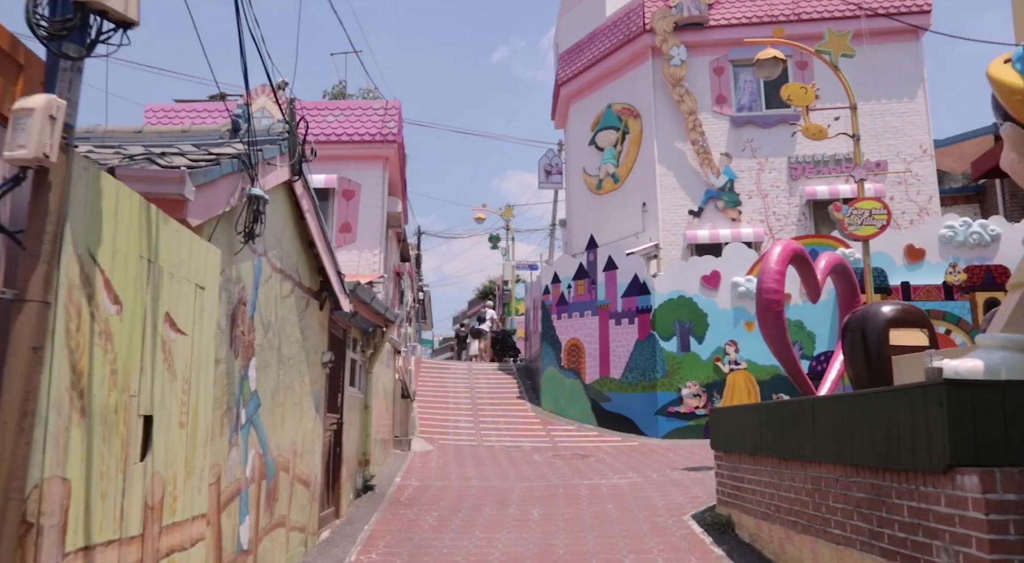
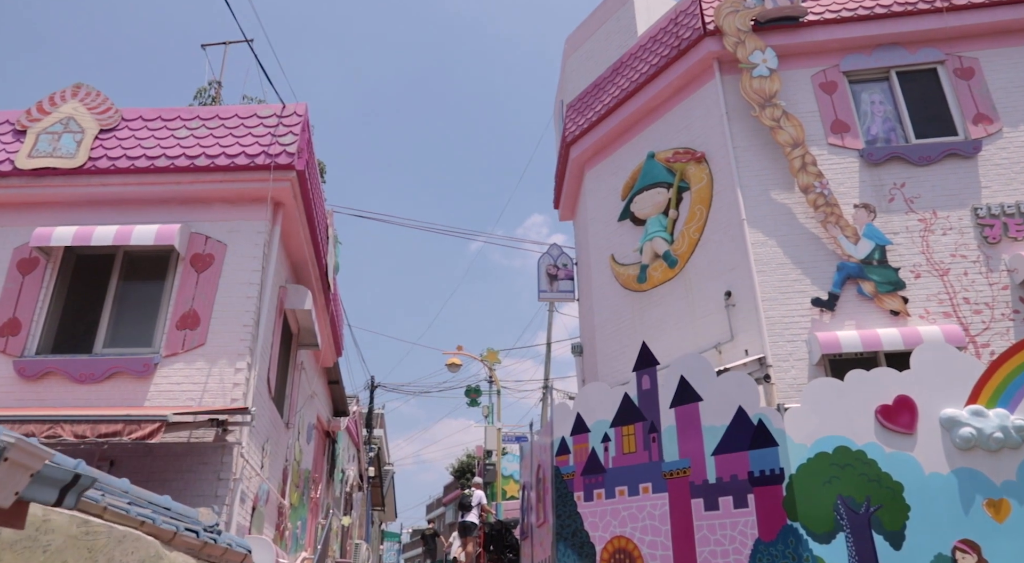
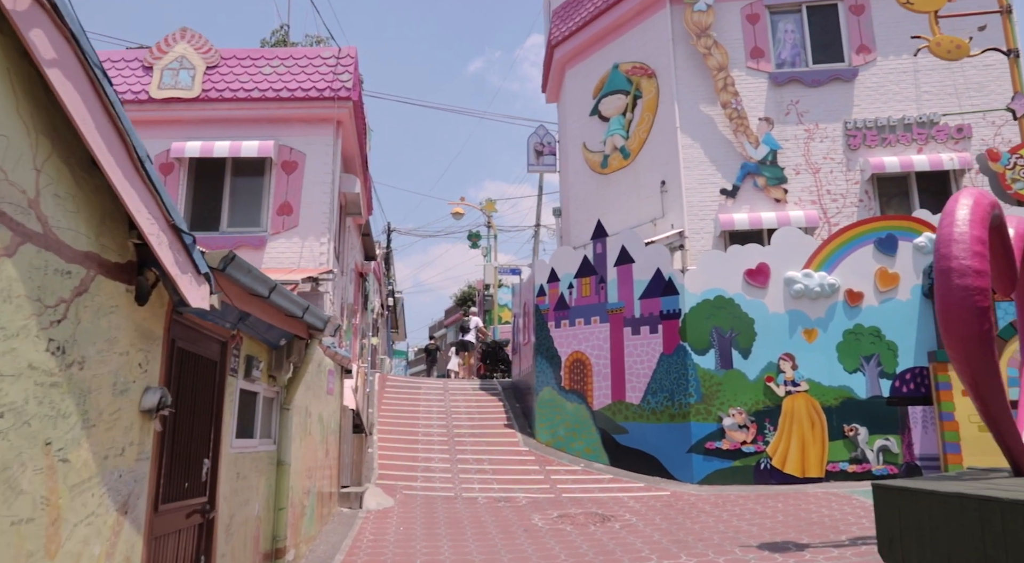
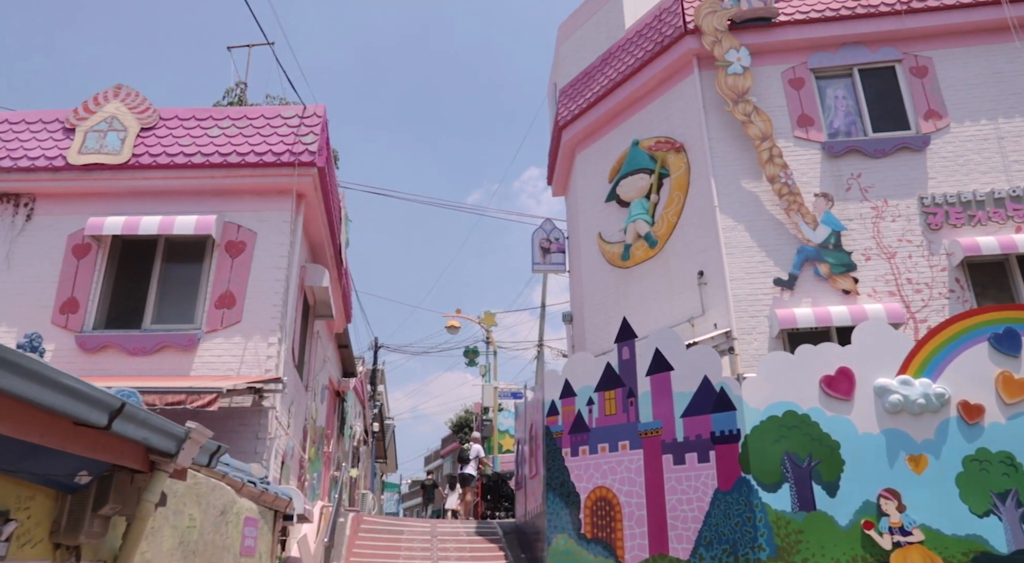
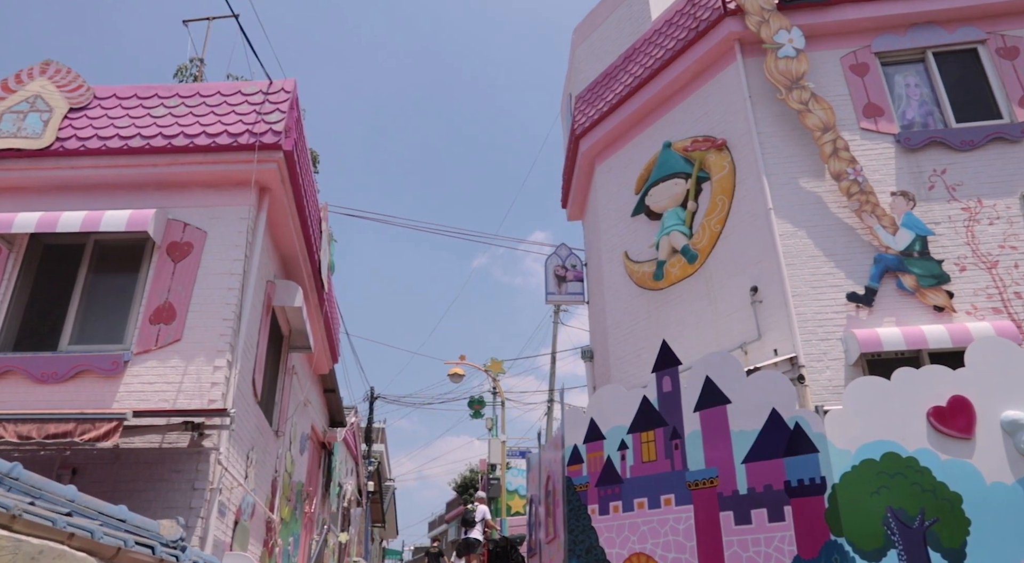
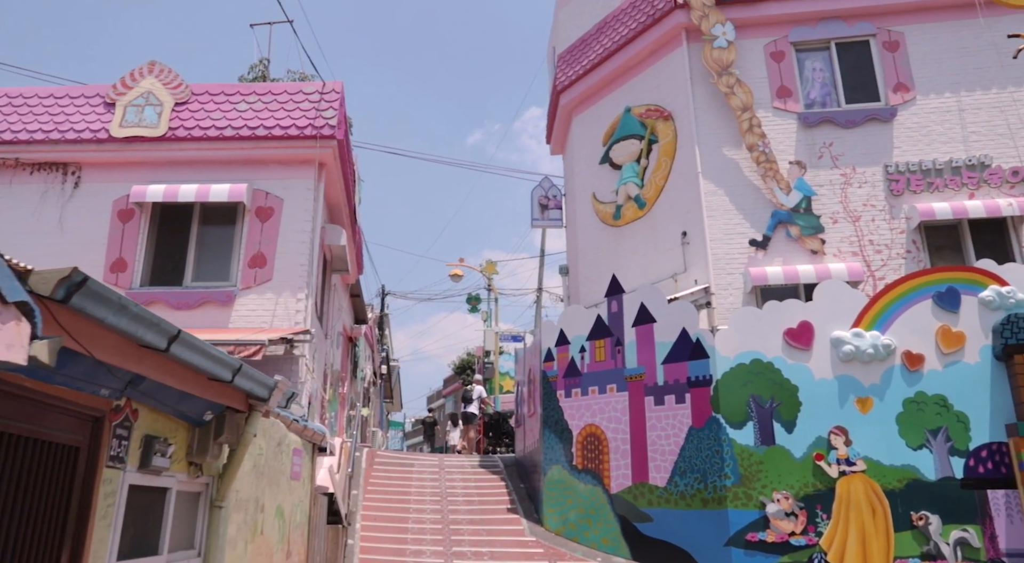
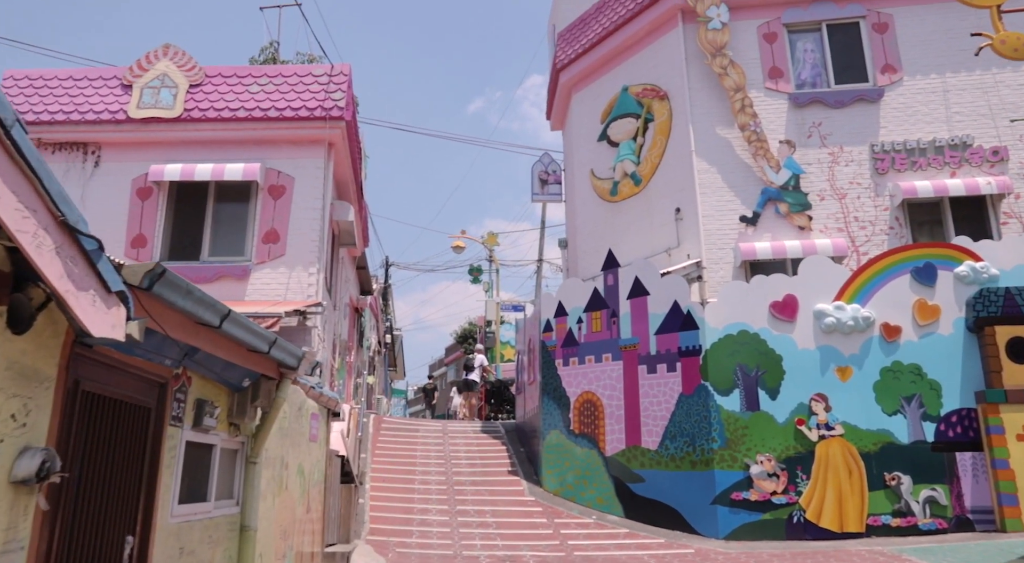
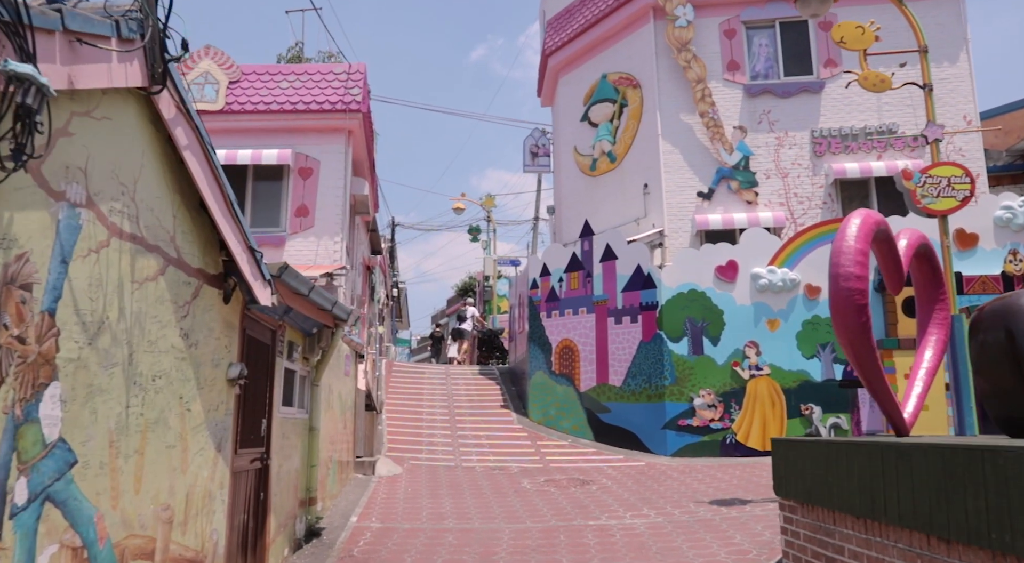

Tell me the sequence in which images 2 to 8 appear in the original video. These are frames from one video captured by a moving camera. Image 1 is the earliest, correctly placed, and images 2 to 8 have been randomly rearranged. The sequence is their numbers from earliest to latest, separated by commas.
8, 3, 7, 6, 4, 2, 5
